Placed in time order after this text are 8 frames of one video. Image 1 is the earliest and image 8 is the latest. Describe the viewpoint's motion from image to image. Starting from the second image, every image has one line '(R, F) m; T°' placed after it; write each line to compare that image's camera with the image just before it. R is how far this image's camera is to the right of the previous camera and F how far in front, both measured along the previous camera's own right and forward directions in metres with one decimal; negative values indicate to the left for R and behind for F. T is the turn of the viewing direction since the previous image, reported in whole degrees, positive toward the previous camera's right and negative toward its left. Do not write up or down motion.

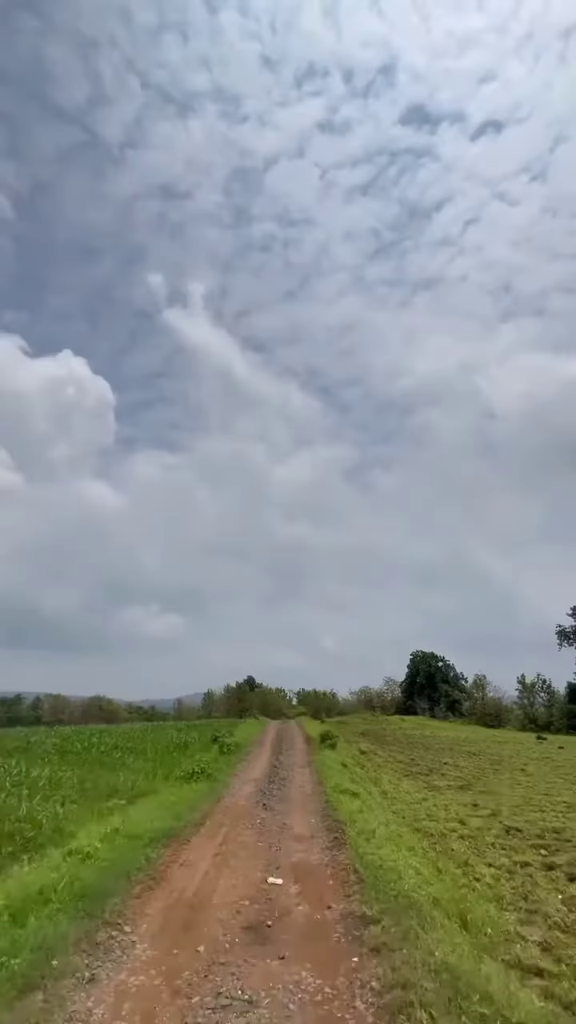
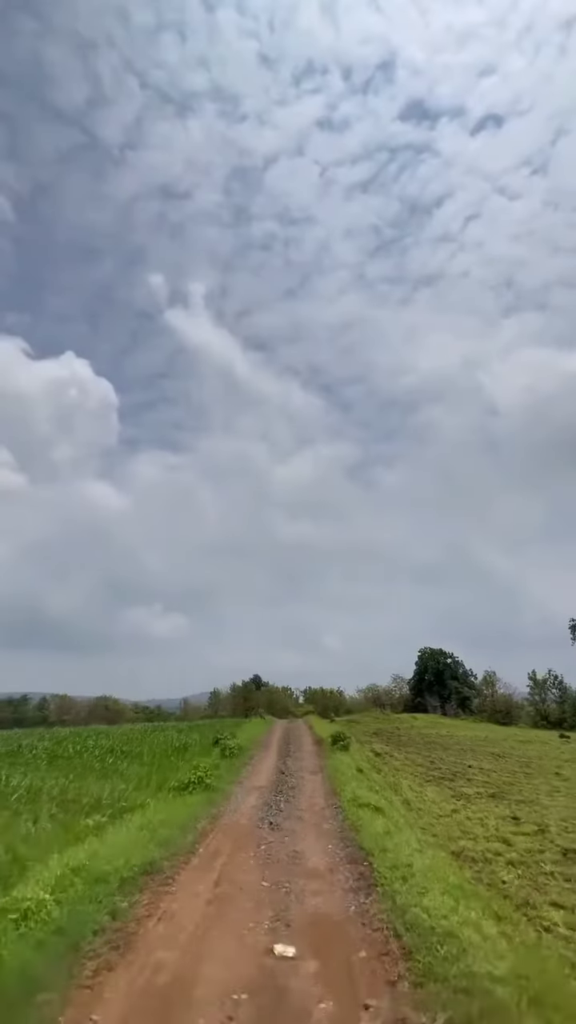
(-0.1, +3.4) m; 0°
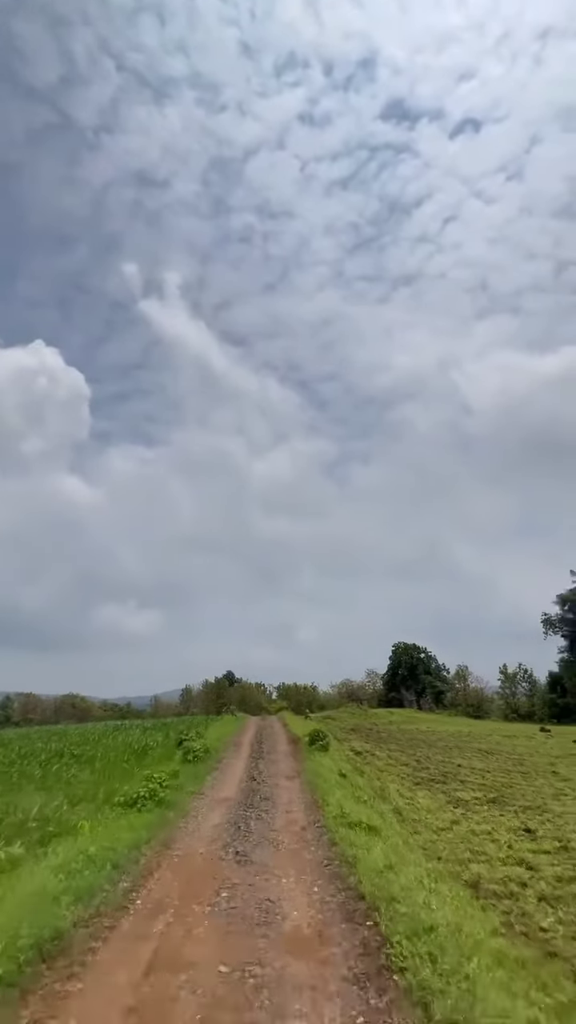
(0.0, +3.9) m; +3°
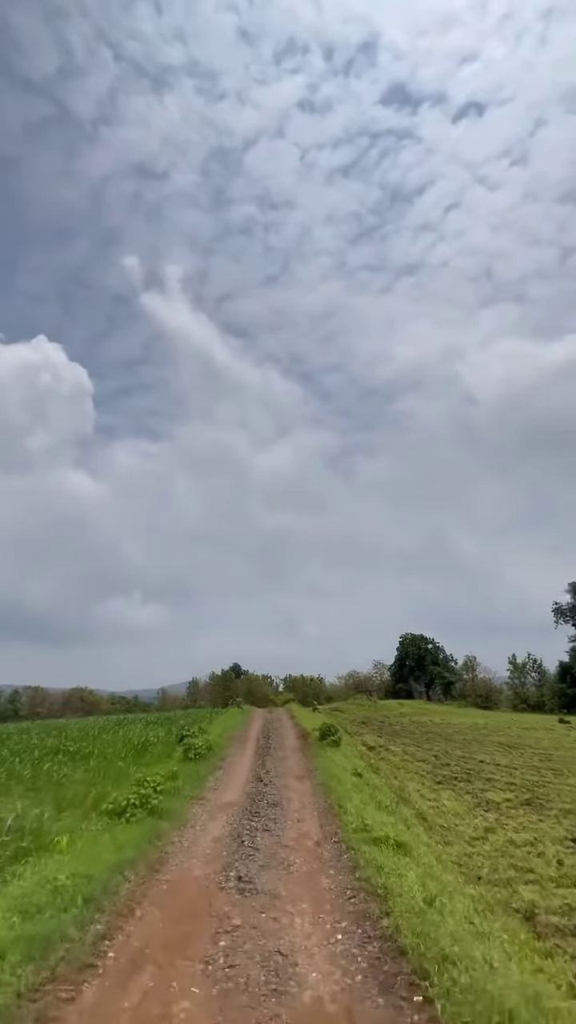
(-0.1, +2.5) m; -1°
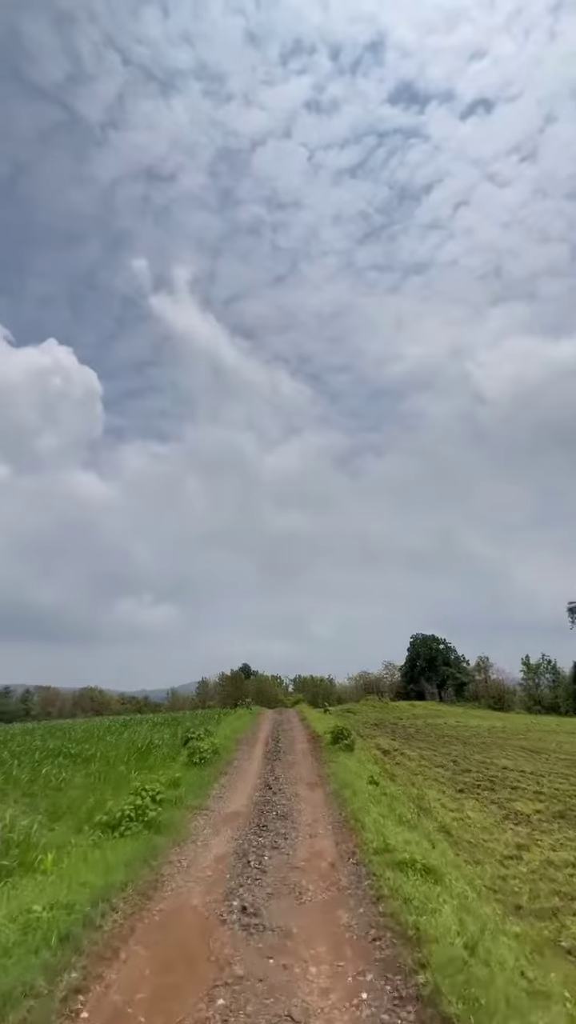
(0.0, +1.5) m; -1°
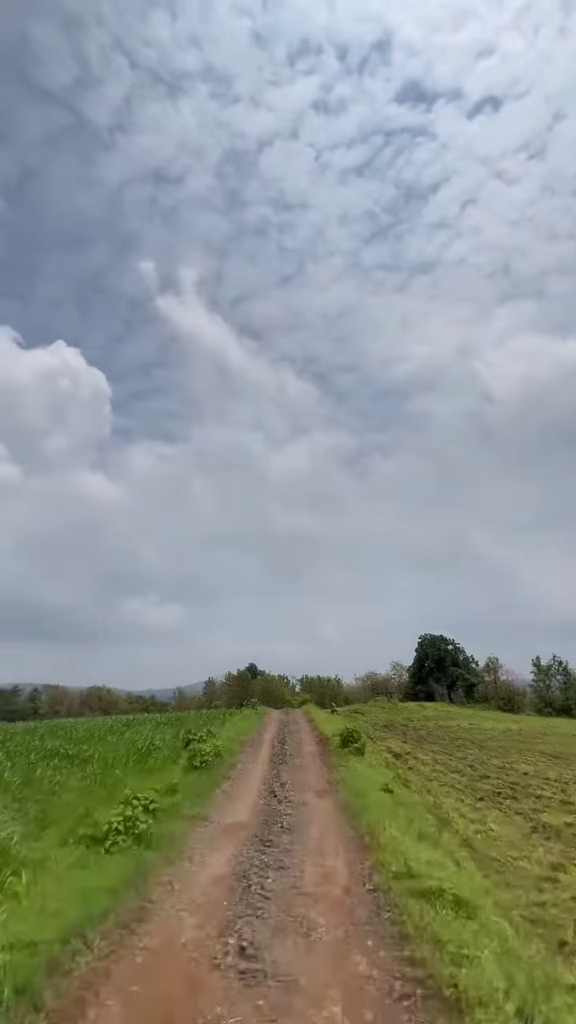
(0.0, +1.6) m; -1°
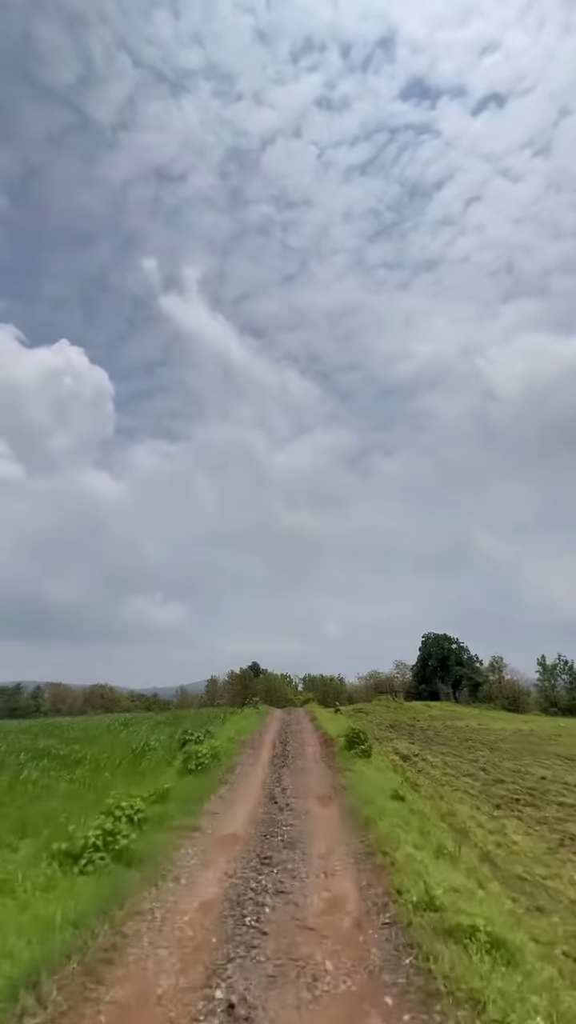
(0.0, +1.6) m; 0°
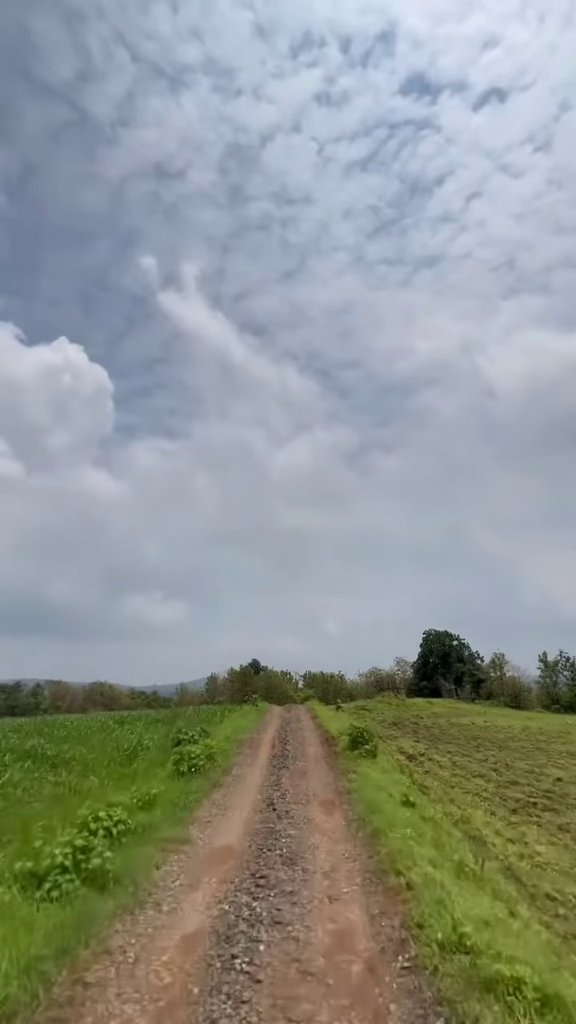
(0.0, +1.6) m; 0°
